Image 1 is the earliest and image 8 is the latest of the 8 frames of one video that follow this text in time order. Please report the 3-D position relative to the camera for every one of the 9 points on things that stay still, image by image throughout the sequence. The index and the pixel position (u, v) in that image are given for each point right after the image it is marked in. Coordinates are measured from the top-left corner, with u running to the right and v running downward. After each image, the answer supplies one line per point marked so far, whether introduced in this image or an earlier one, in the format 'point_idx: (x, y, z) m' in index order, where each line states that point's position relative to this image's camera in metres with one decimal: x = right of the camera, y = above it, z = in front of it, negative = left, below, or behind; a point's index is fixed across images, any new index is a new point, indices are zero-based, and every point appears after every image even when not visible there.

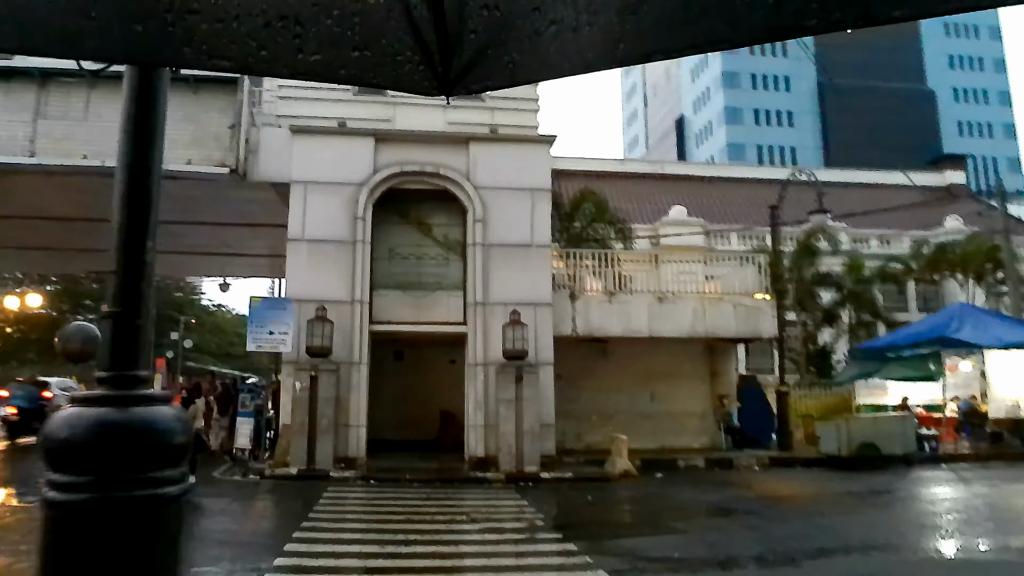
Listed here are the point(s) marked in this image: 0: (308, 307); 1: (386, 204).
0: (-4.3, -0.4, +15.4) m
1: (-2.9, +1.9, +16.8) m
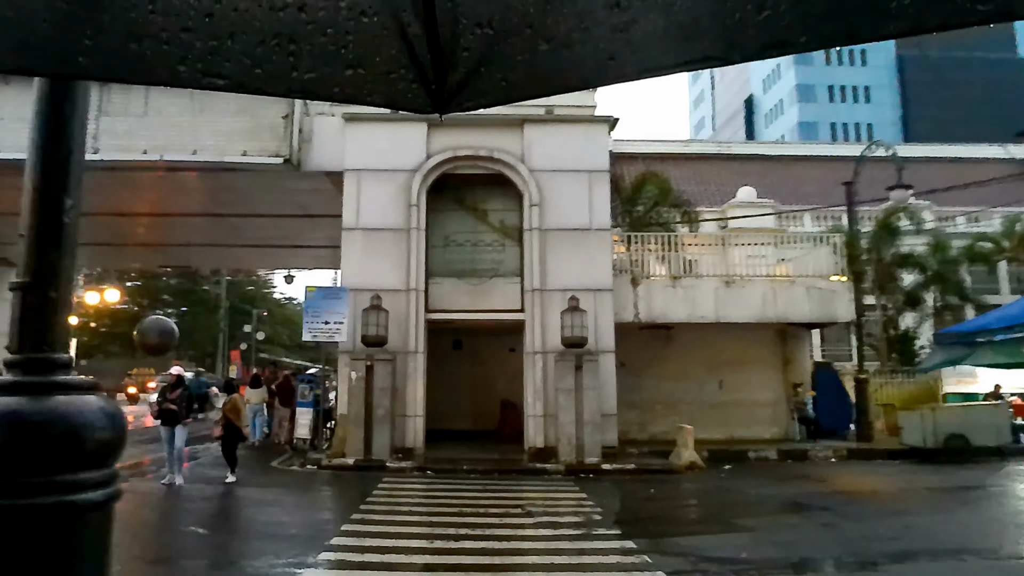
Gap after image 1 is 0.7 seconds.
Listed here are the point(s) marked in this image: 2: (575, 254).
0: (-3.1, -0.1, +15.3) m
1: (-1.6, +2.2, +16.5) m
2: (+1.4, +0.7, +15.6) m
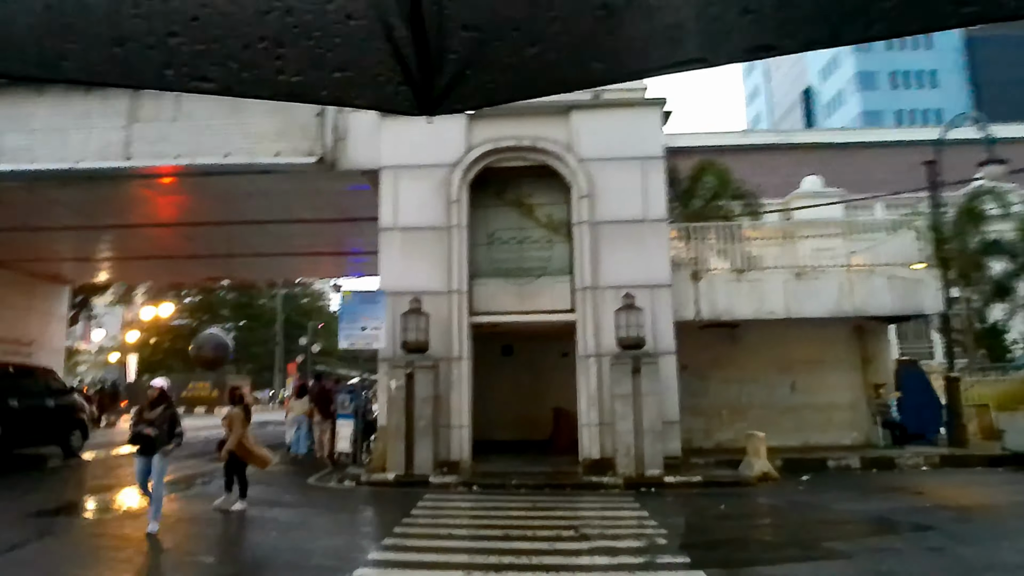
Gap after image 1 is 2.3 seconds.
0: (-2.2, -0.2, +14.4) m
1: (-0.6, +2.2, +15.5) m
2: (+2.3, +0.8, +14.4) m
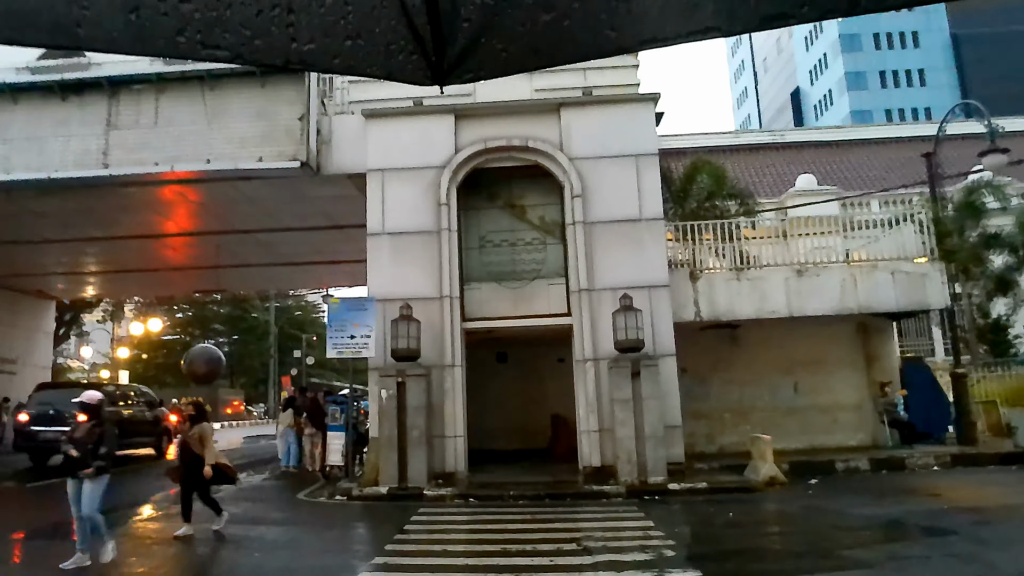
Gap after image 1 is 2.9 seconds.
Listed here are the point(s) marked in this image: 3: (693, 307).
0: (-2.3, -0.3, +13.9) m
1: (-0.8, +2.1, +15.1) m
2: (+2.2, +0.8, +13.9) m
3: (+3.8, -0.4, +15.2) m
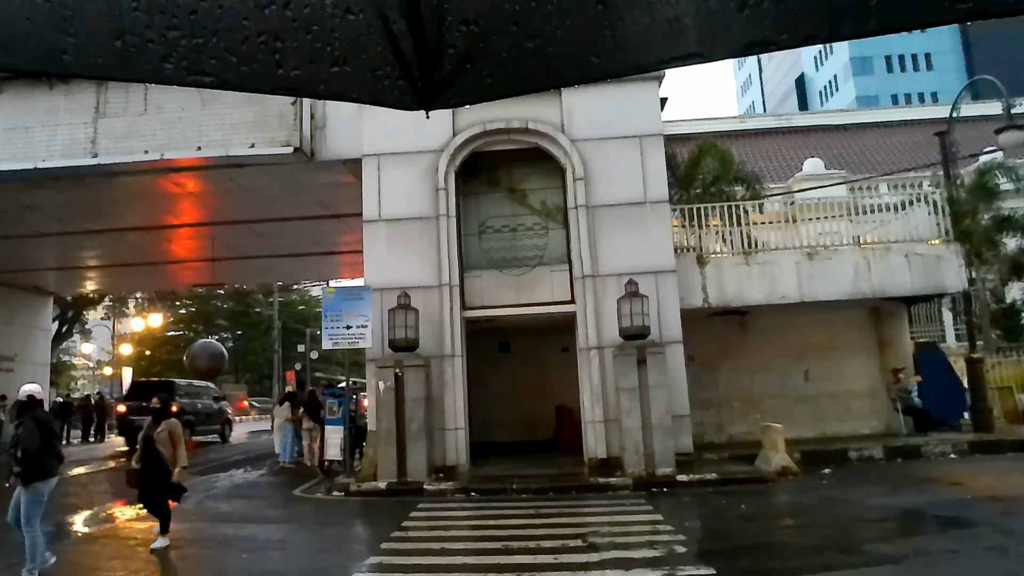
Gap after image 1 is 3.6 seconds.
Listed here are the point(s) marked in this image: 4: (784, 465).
0: (-2.2, -0.1, +13.5) m
1: (-0.8, +2.3, +14.6) m
2: (+2.2, +1.0, +13.5) m
3: (+3.8, -0.1, +14.8) m
4: (+4.6, -3.0, +12.3) m
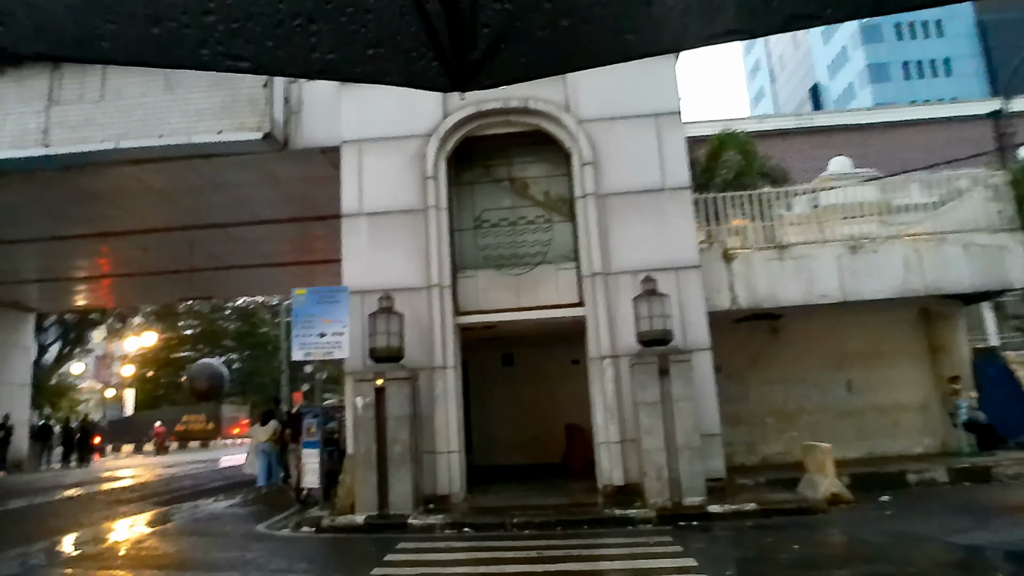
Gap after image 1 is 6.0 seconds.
0: (-2.2, -0.2, +11.8) m
1: (-0.8, +2.3, +13.0) m
2: (+2.2, +1.0, +11.8) m
3: (+3.8, -0.1, +13.0) m
4: (+4.6, -2.9, +10.4) m
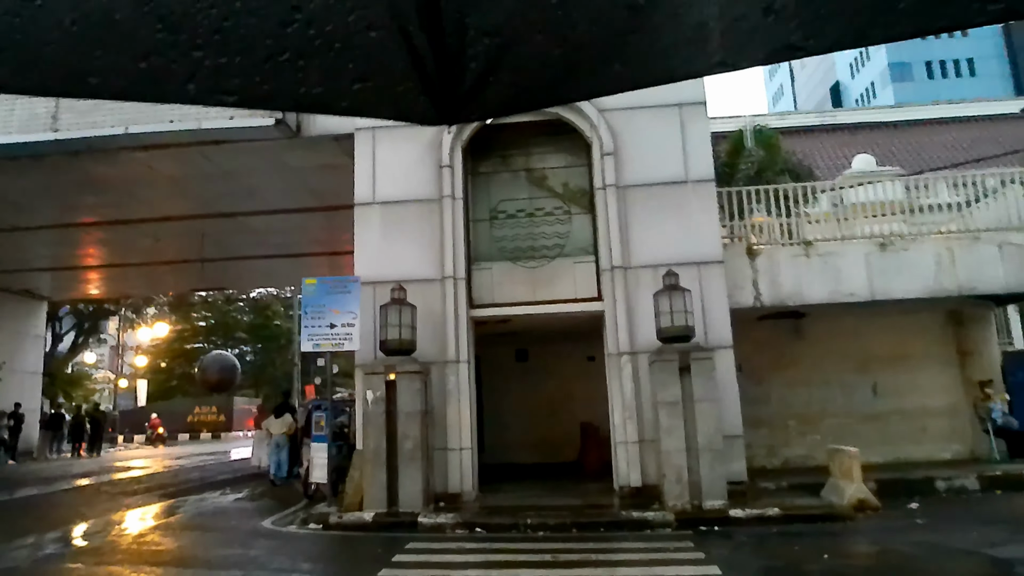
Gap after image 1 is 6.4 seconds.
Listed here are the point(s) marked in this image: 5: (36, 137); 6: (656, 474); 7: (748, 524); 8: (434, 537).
0: (-2.0, 0.0, +11.5) m
1: (-0.5, +2.4, +12.6) m
2: (+2.4, +1.1, +11.4) m
3: (+4.1, -0.1, +12.6) m
4: (+4.8, -2.9, +10.0) m
5: (-8.1, +2.6, +12.4) m
6: (+2.1, -2.7, +10.5) m
7: (+3.0, -3.0, +9.3) m
8: (-1.0, -3.1, +9.1) m
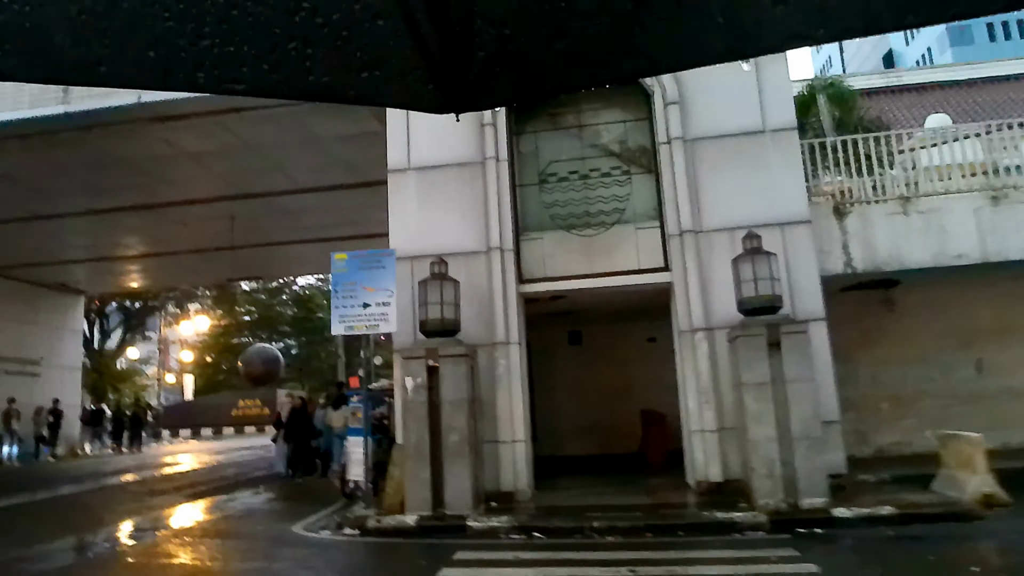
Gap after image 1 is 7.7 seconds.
0: (-1.2, +0.3, +10.3) m
1: (+0.3, +2.8, +11.3) m
2: (+3.1, +1.6, +9.9) m
3: (+4.9, +0.5, +11.0) m
4: (+5.5, -2.4, +8.5) m
5: (-7.4, +2.8, +11.5) m
6: (+2.8, -2.2, +9.1) m
7: (+3.7, -2.5, +7.8) m
8: (-0.3, -2.8, +7.9) m
